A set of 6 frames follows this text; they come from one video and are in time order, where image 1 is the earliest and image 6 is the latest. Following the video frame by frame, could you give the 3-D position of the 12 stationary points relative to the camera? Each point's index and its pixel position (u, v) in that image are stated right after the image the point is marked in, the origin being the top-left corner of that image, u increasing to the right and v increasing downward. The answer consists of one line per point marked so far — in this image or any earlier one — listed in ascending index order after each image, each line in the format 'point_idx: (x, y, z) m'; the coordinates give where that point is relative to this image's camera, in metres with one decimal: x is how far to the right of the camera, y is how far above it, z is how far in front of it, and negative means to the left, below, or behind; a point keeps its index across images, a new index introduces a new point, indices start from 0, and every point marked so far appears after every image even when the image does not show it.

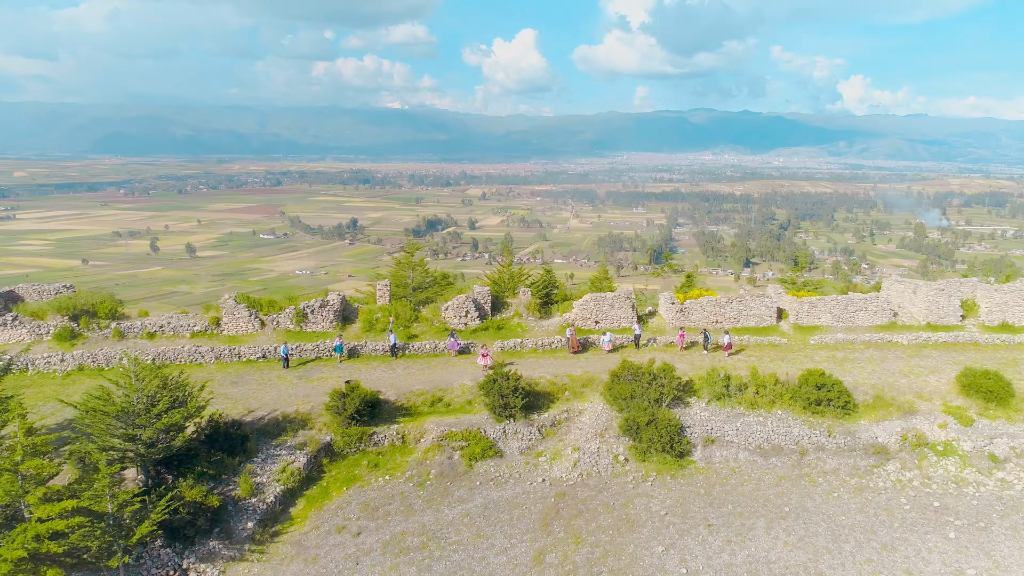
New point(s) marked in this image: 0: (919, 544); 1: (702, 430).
0: (+10.5, -6.6, +13.0) m
1: (+6.3, -4.7, +16.8) m
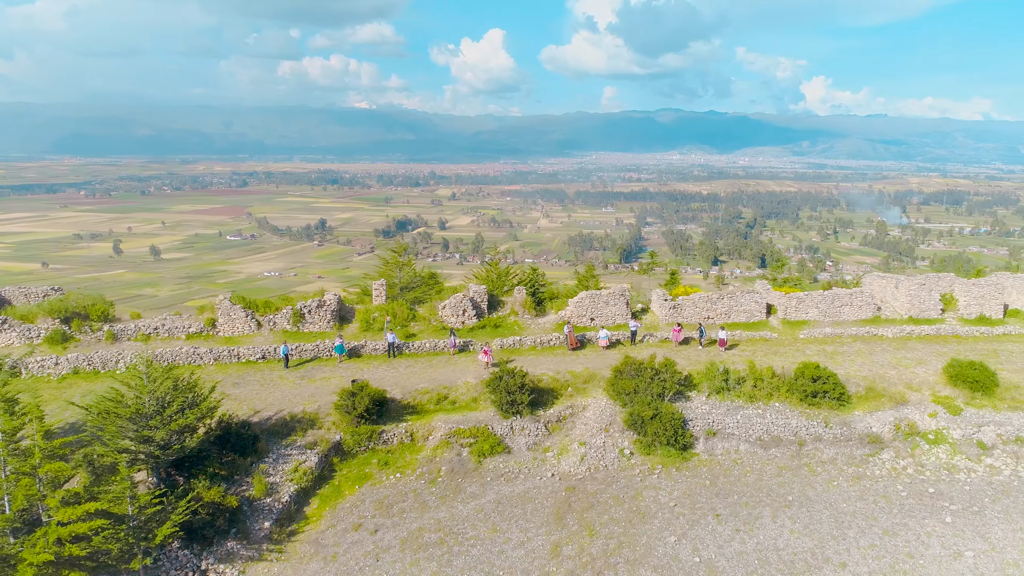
0: (+10.9, -6.4, +13.5) m
1: (+6.5, -4.6, +17.2) m
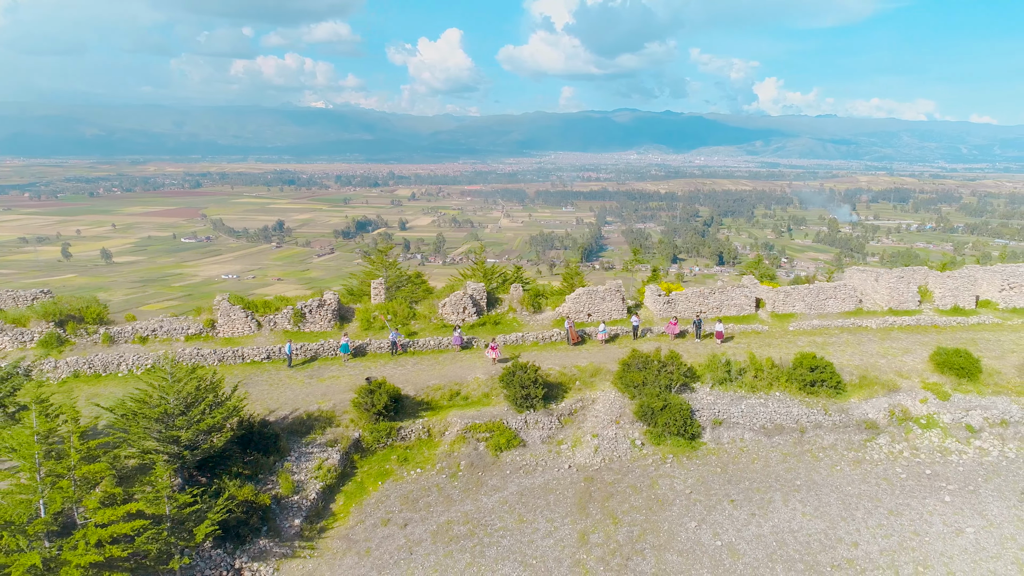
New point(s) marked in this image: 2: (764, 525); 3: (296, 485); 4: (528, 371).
0: (+11.4, -6.2, +14.2) m
1: (+6.9, -4.3, +17.7) m
2: (+6.5, -6.1, +13.1) m
3: (-5.2, -4.8, +12.3) m
4: (+0.5, -2.7, +16.5) m
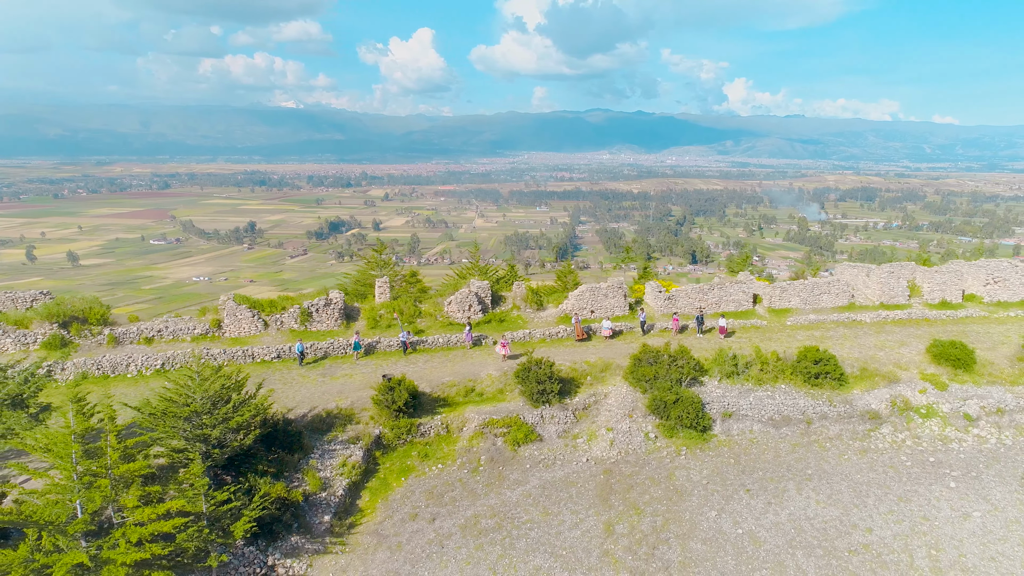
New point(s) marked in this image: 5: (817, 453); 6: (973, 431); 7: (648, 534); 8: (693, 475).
0: (+12.0, -6.0, +14.6) m
1: (+7.4, -4.2, +18.0) m
2: (+7.1, -6.0, +13.4) m
3: (-4.6, -4.7, +12.3) m
4: (+1.0, -2.6, +16.7) m
5: (+10.0, -5.4, +16.5) m
6: (+16.1, -5.0, +17.7) m
7: (+3.3, -5.9, +12.1) m
8: (+5.2, -5.4, +14.7) m
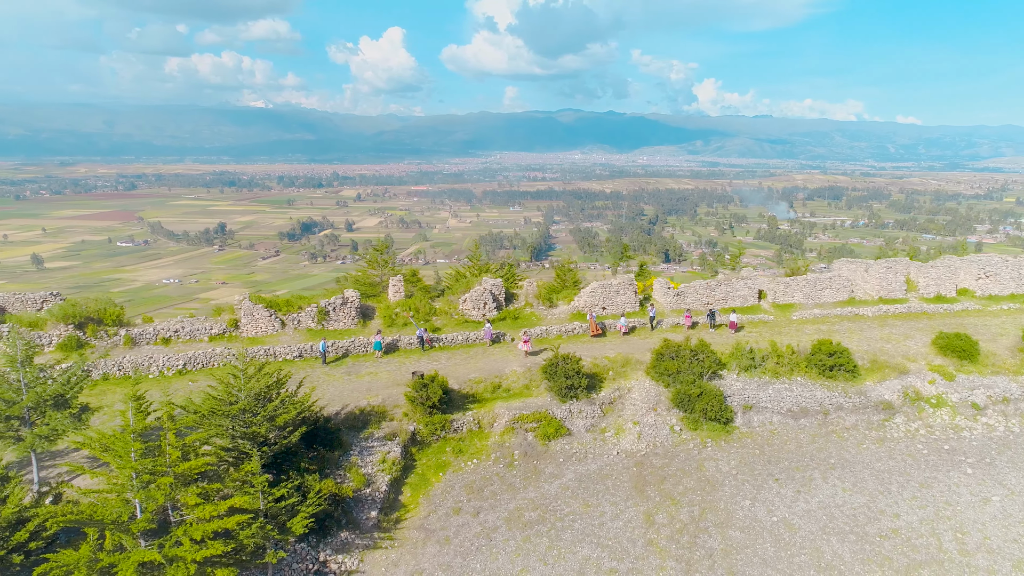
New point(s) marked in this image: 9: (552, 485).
0: (+13.0, -5.7, +15.1) m
1: (+8.2, -4.0, +18.3) m
2: (+8.1, -5.8, +13.8) m
3: (-3.6, -4.6, +12.4) m
4: (+1.9, -2.5, +16.9) m
5: (+10.9, -5.2, +17.0) m
6: (+16.9, -4.7, +18.2) m
7: (+4.3, -5.8, +12.4) m
8: (+6.2, -5.3, +15.0) m
9: (+1.0, -5.2, +13.5) m
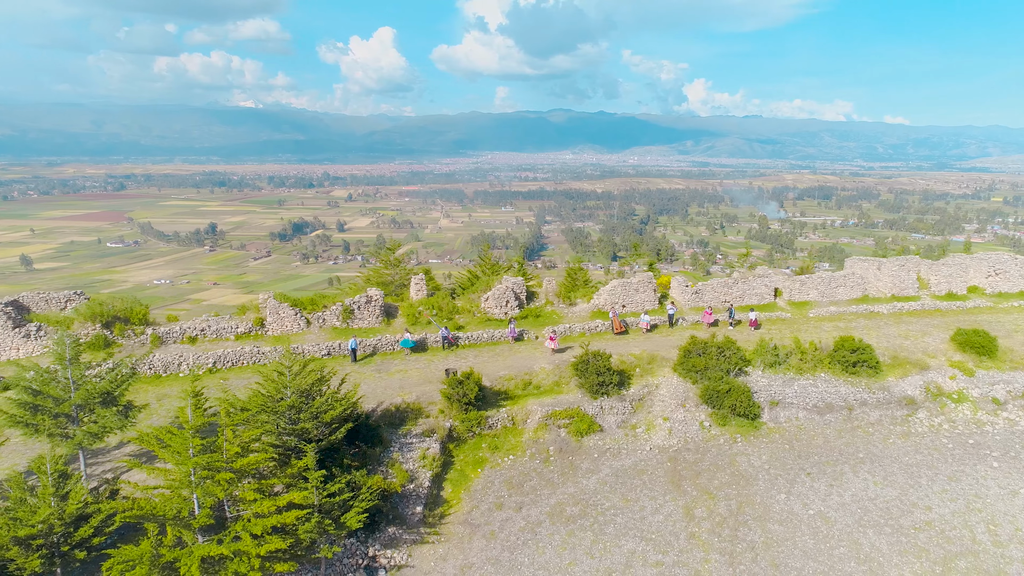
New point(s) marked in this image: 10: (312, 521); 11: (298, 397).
0: (+14.0, -5.6, +15.3) m
1: (+9.2, -3.9, +18.5) m
2: (+9.1, -5.7, +14.0) m
3: (-2.6, -4.6, +12.5) m
4: (+2.9, -2.4, +17.0) m
5: (+11.9, -5.0, +17.1) m
6: (+17.9, -4.6, +18.4) m
7: (+5.3, -5.7, +12.6) m
8: (+7.2, -5.2, +15.2) m
9: (+2.0, -5.2, +13.6) m
10: (-3.8, -4.5, +9.7) m
11: (-4.6, -2.4, +11.1) m
